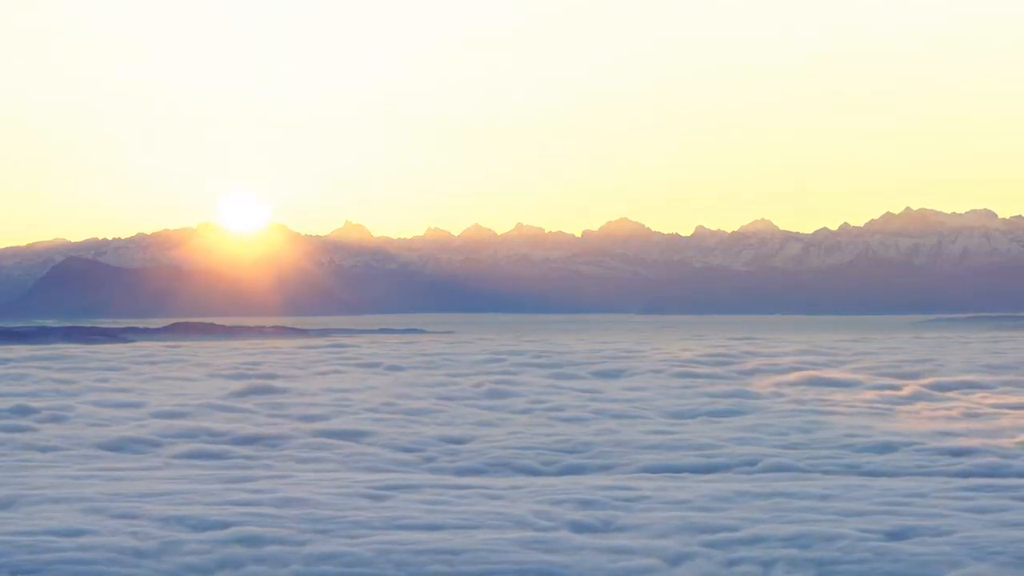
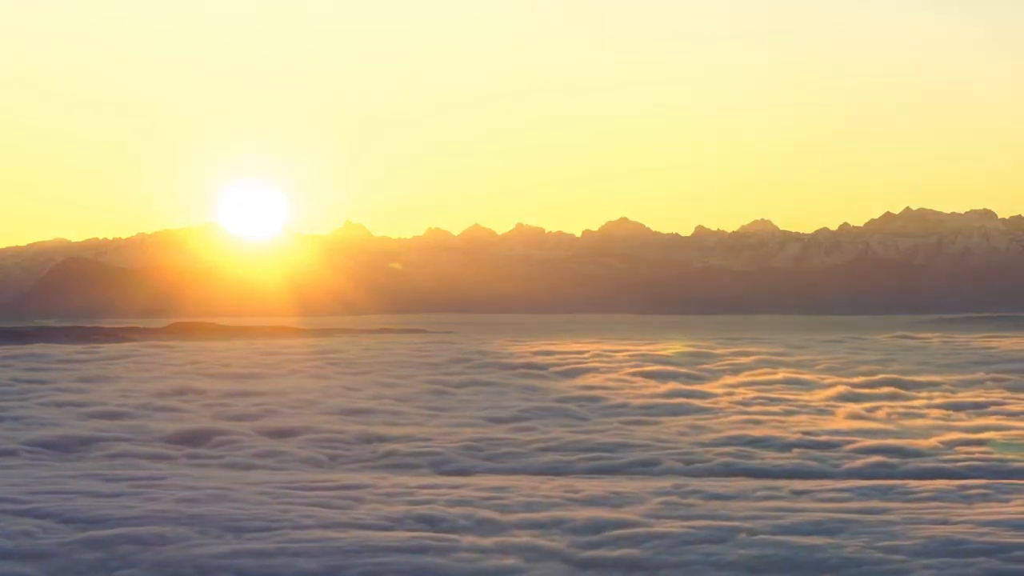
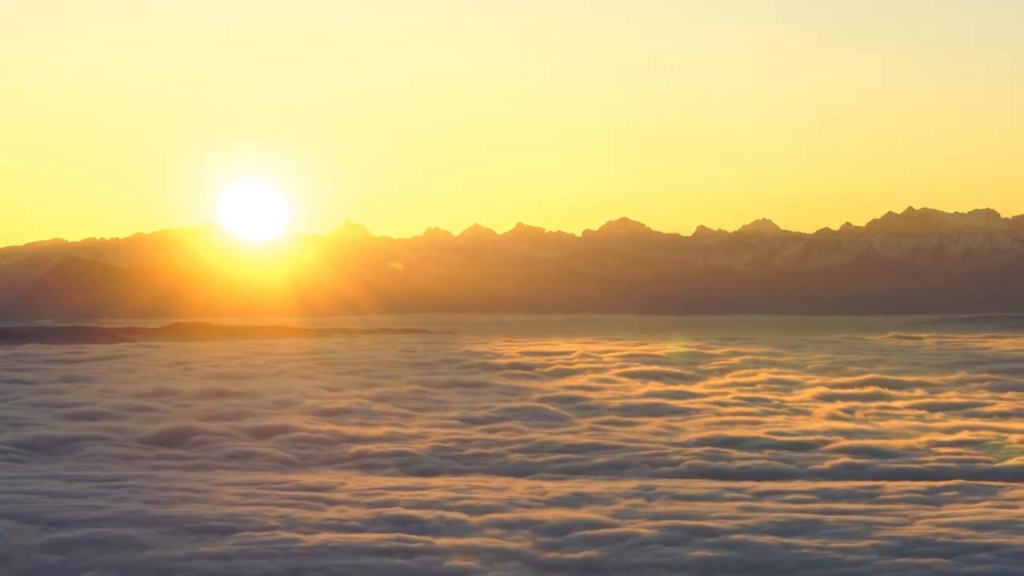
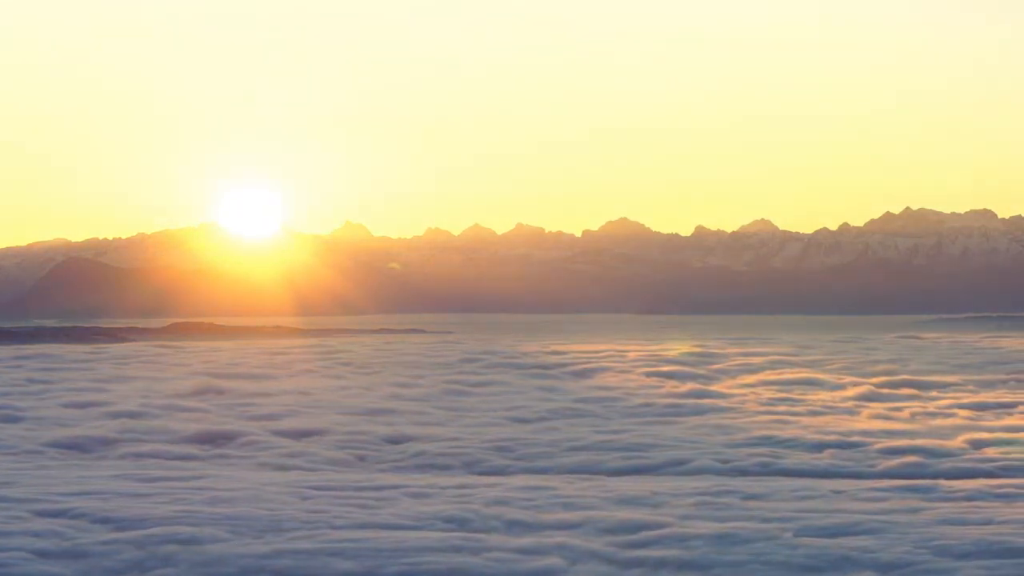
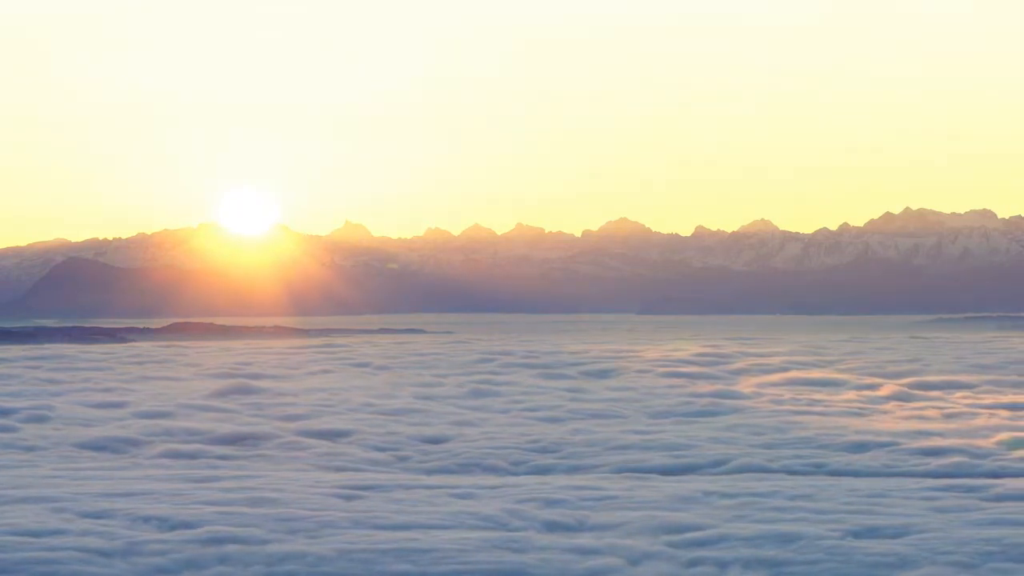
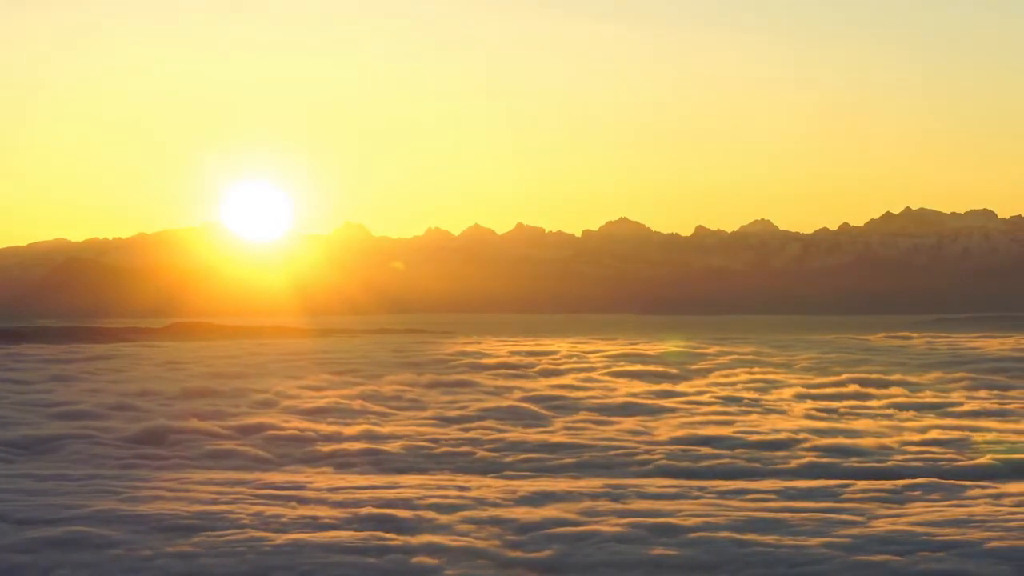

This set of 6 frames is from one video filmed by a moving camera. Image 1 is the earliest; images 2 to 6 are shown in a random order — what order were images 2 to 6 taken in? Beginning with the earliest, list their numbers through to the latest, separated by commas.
5, 4, 2, 3, 6
